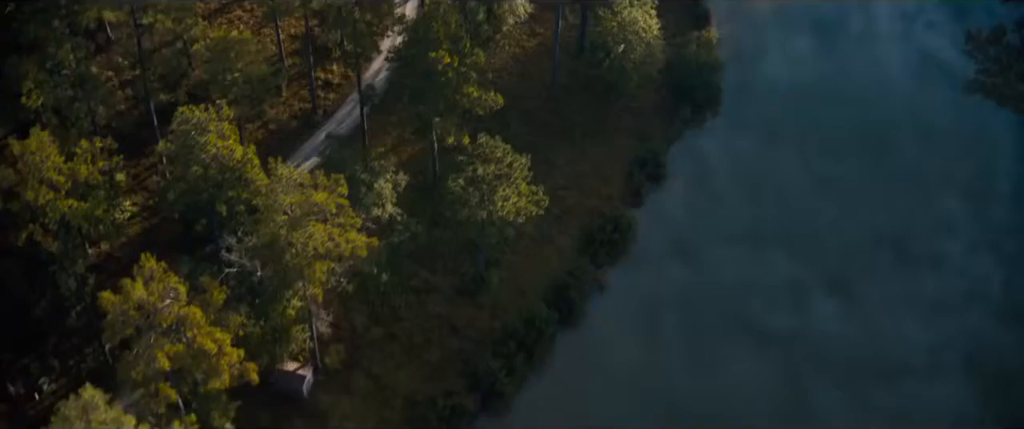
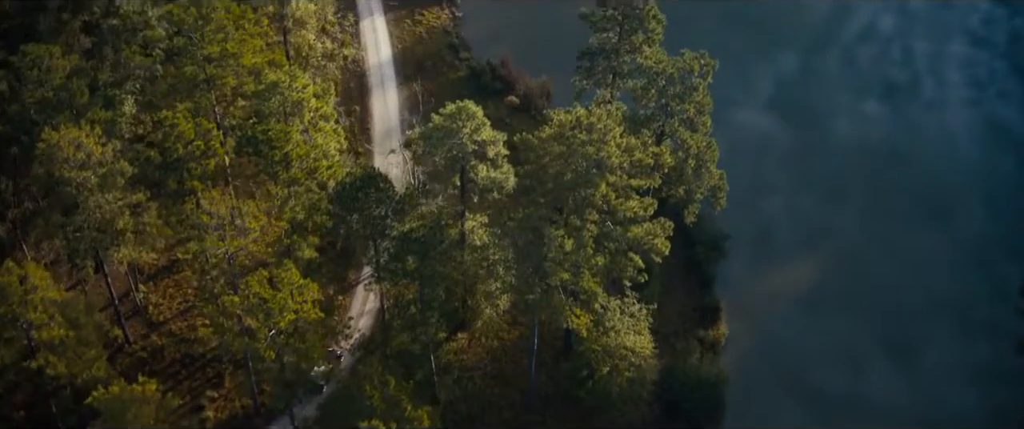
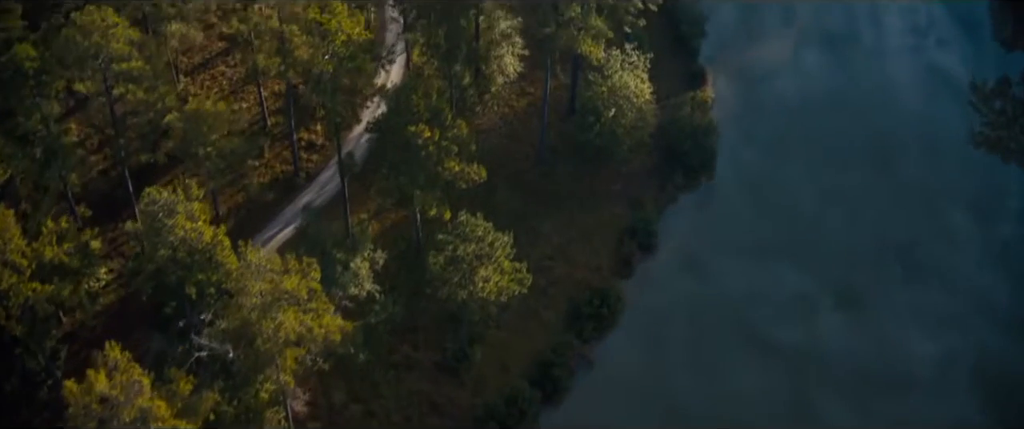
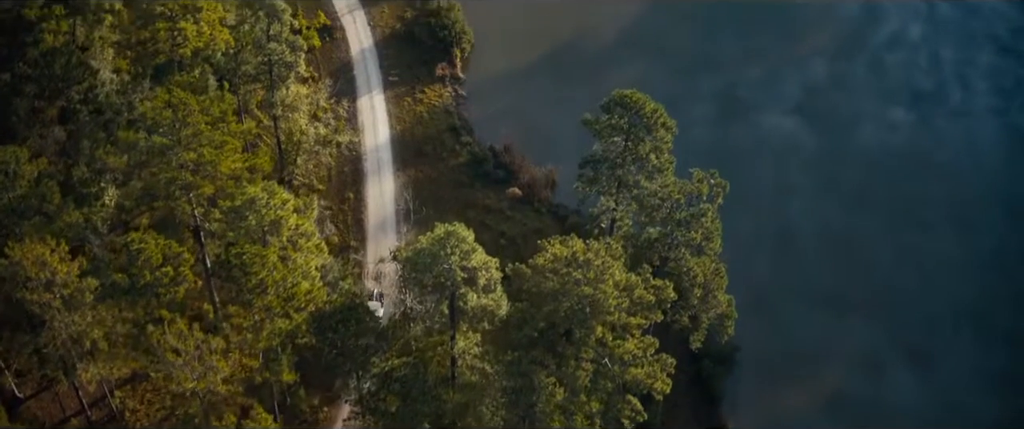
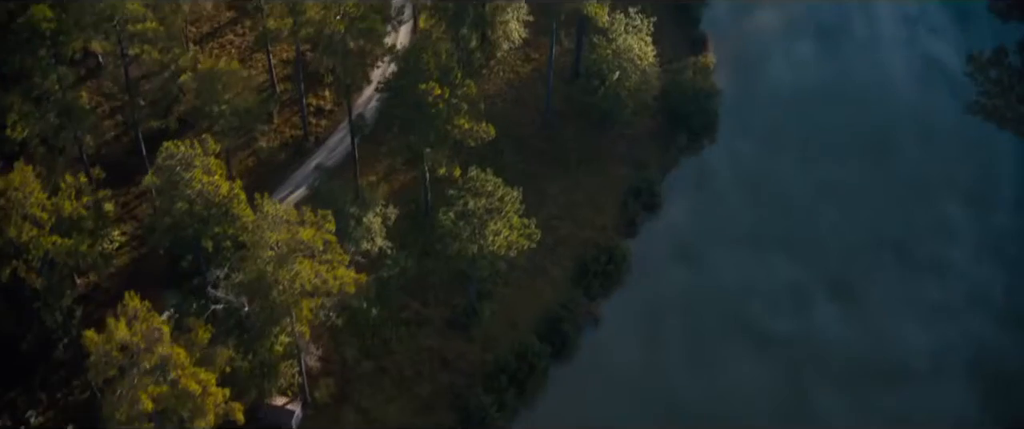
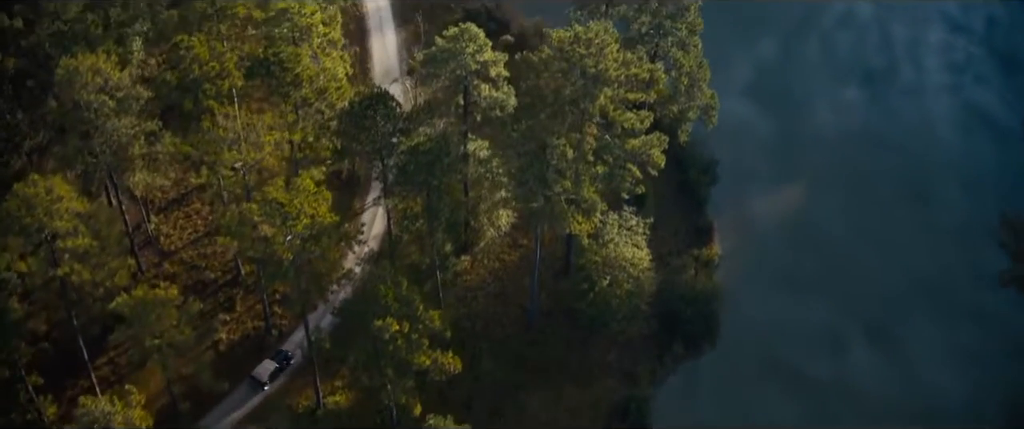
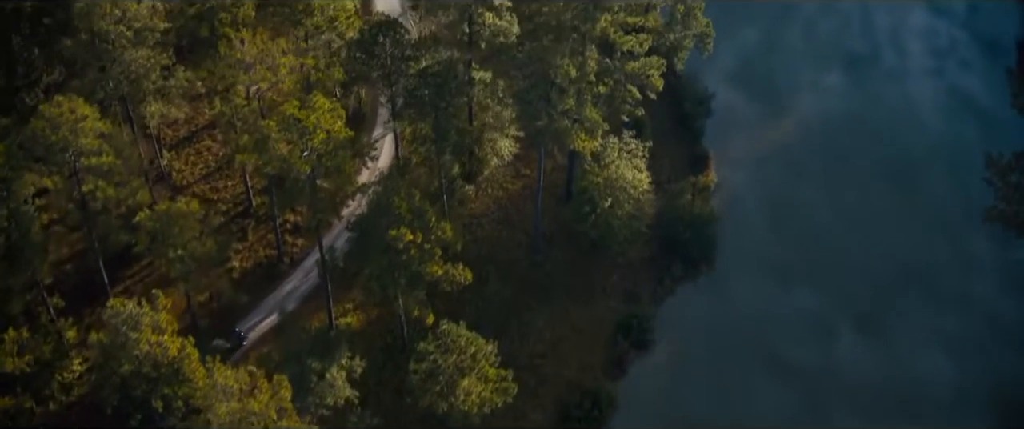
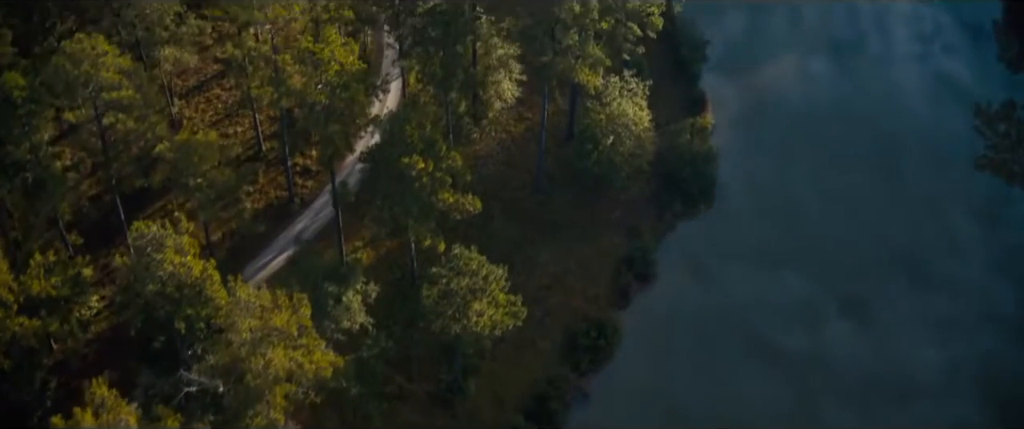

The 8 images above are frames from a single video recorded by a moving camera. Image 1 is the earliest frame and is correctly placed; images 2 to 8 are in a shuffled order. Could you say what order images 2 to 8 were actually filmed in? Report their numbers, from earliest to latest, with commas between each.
5, 3, 8, 7, 6, 2, 4
